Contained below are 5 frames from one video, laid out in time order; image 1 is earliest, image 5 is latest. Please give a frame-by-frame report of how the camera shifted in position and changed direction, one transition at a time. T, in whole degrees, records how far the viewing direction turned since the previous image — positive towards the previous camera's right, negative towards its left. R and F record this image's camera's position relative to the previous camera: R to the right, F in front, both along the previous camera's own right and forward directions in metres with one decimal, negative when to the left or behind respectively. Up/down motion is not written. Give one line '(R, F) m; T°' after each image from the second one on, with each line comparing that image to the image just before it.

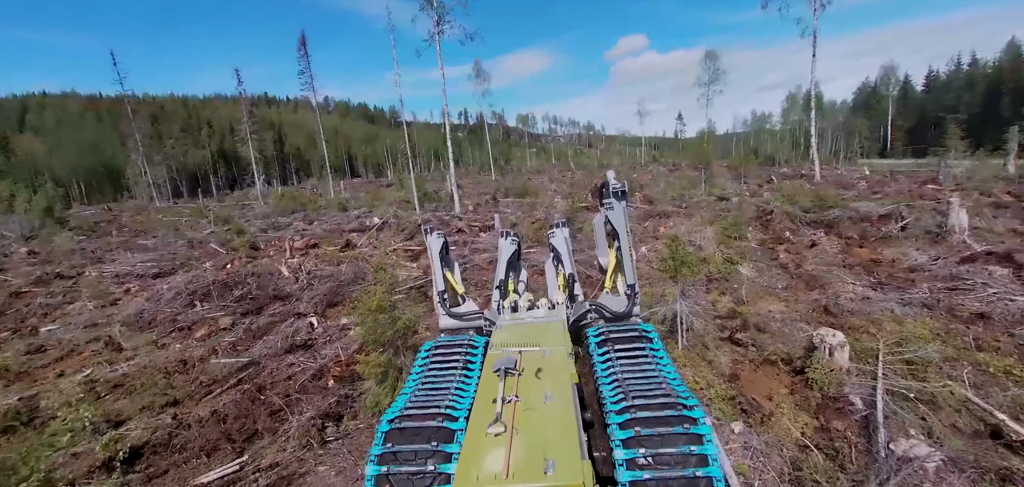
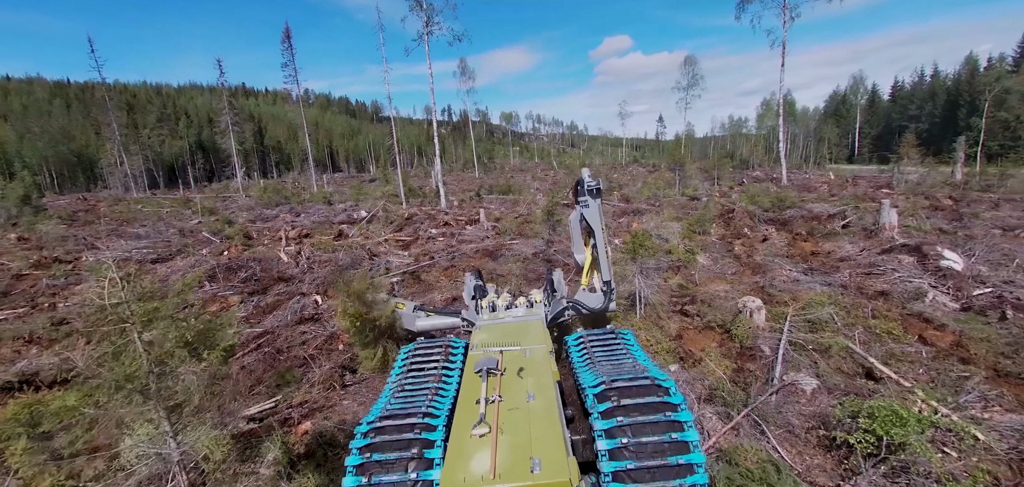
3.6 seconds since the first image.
(-0.1, -1.2) m; +2°
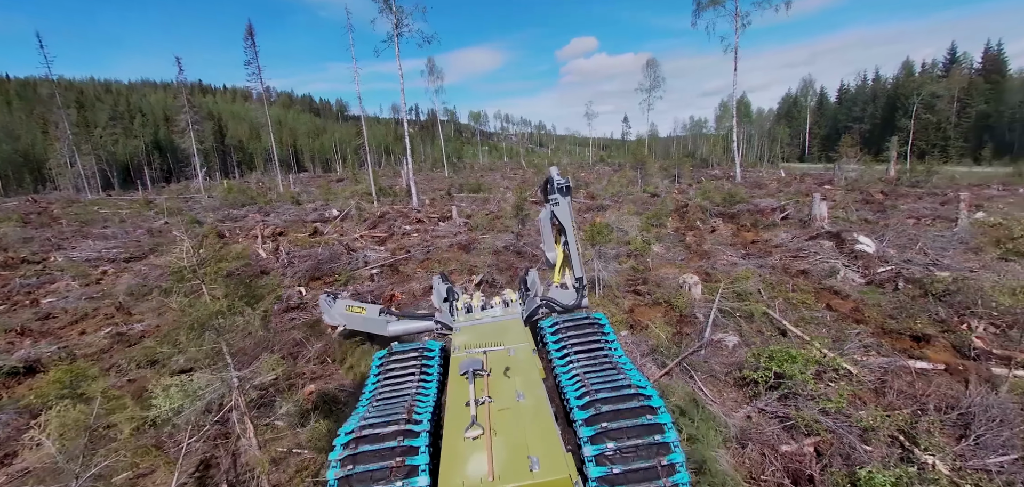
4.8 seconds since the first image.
(-0.1, -0.9) m; +4°
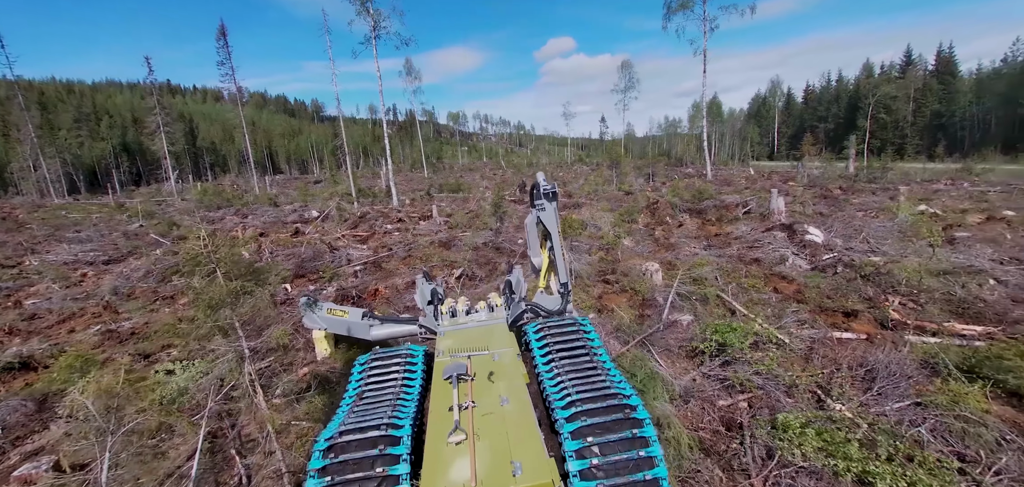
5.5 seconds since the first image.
(+0.1, -0.6) m; +2°
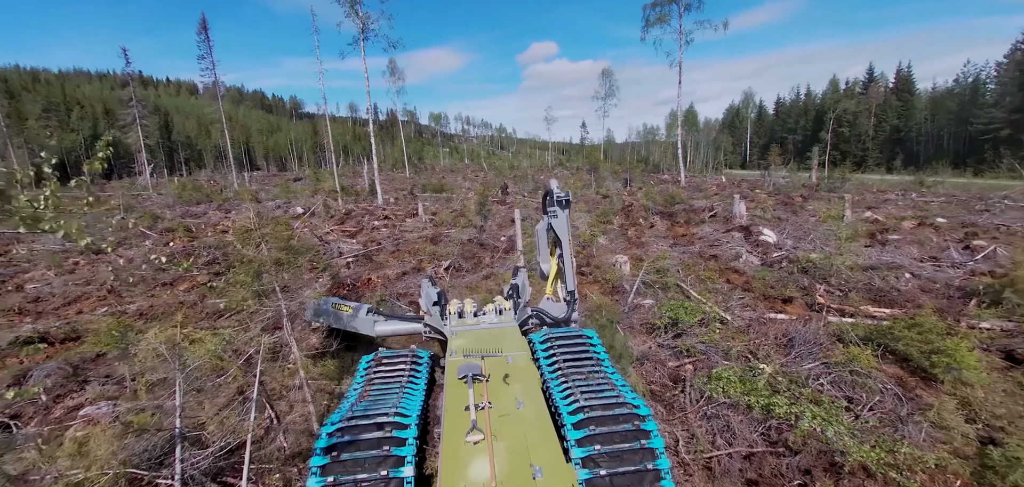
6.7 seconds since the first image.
(-0.1, -1.0) m; +2°
